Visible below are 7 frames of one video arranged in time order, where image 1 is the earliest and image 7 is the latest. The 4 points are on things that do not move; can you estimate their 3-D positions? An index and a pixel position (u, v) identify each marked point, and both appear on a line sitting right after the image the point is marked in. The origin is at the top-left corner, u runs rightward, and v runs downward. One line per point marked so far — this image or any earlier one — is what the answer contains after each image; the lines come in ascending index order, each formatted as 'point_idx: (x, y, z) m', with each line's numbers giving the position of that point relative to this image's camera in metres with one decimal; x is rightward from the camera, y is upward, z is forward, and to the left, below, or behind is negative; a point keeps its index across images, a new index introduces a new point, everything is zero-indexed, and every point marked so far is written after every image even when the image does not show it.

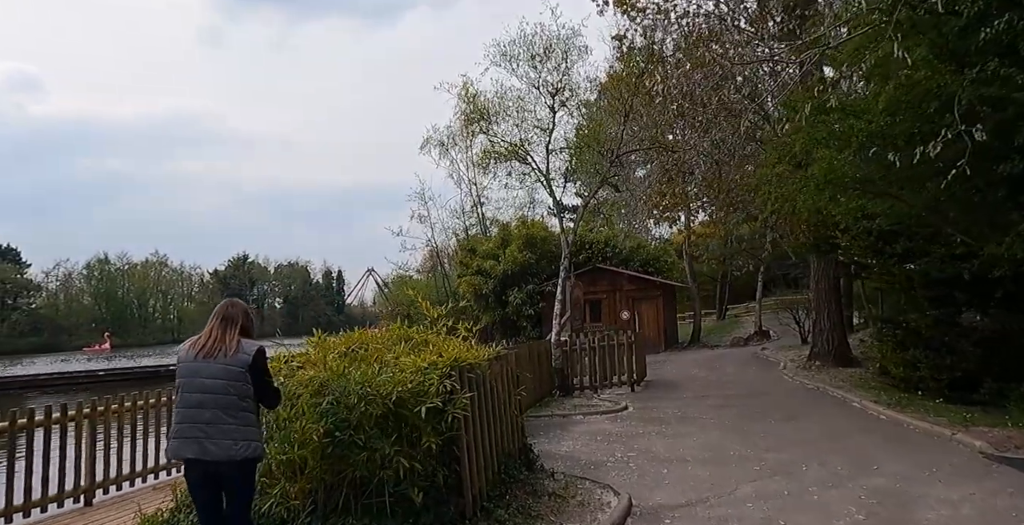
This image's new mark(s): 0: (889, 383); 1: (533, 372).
0: (+6.7, -2.2, +14.0) m
1: (+0.3, -2.0, +13.9) m
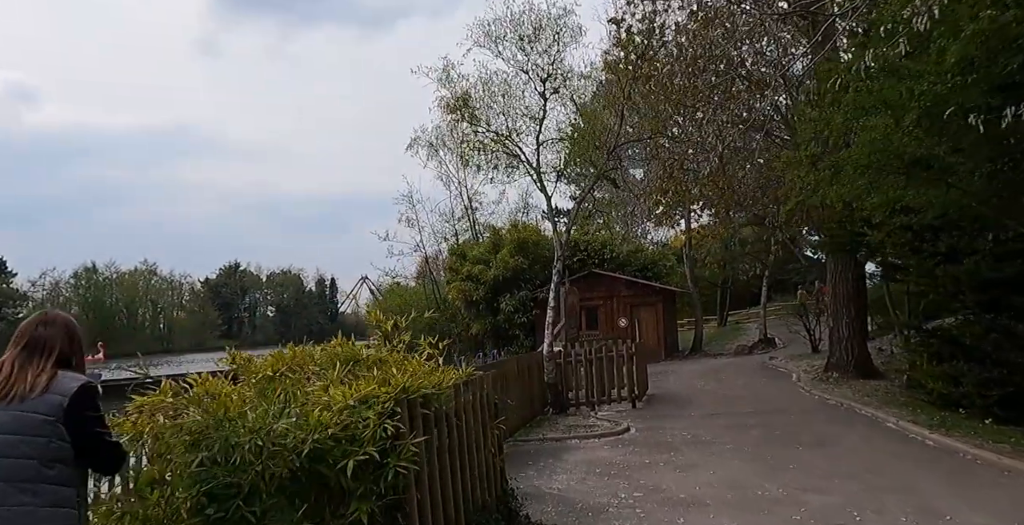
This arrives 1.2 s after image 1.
0: (+6.5, -2.2, +12.4) m
1: (+0.1, -2.0, +12.3) m
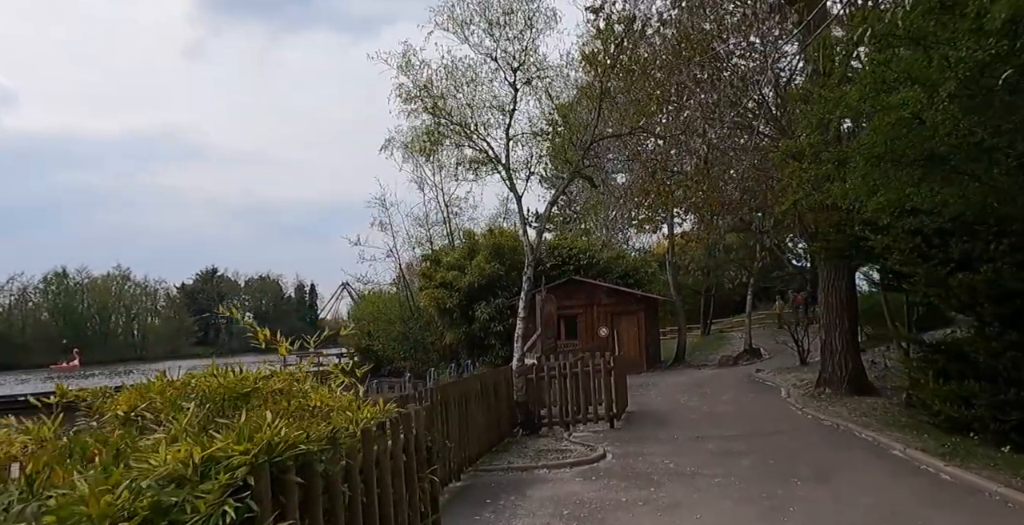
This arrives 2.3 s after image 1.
0: (+6.0, -2.3, +11.3) m
1: (-0.4, -2.1, +11.0) m
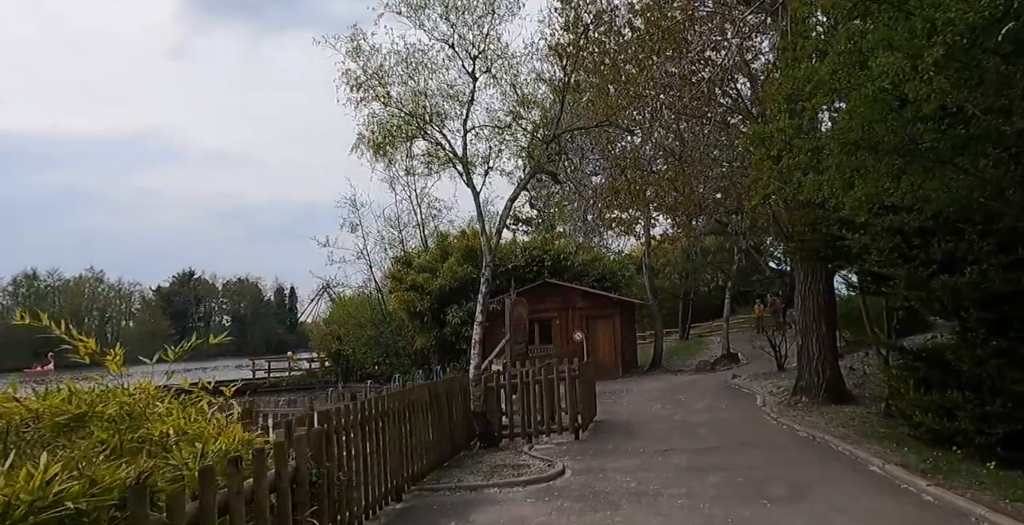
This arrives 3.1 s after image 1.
0: (+5.4, -2.3, +10.6) m
1: (-1.0, -2.1, +10.2) m
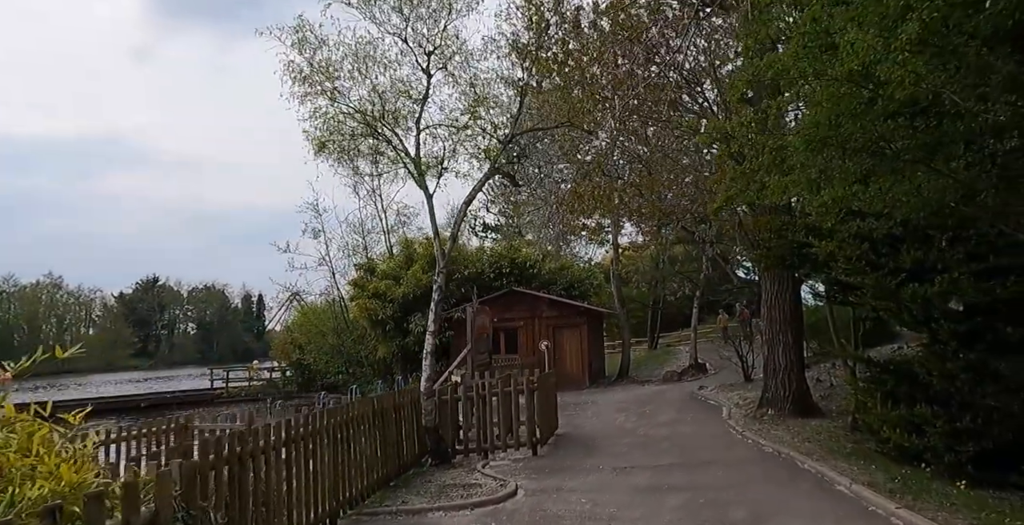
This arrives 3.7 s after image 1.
0: (+4.8, -2.5, +10.2) m
1: (-1.6, -2.2, +9.6) m
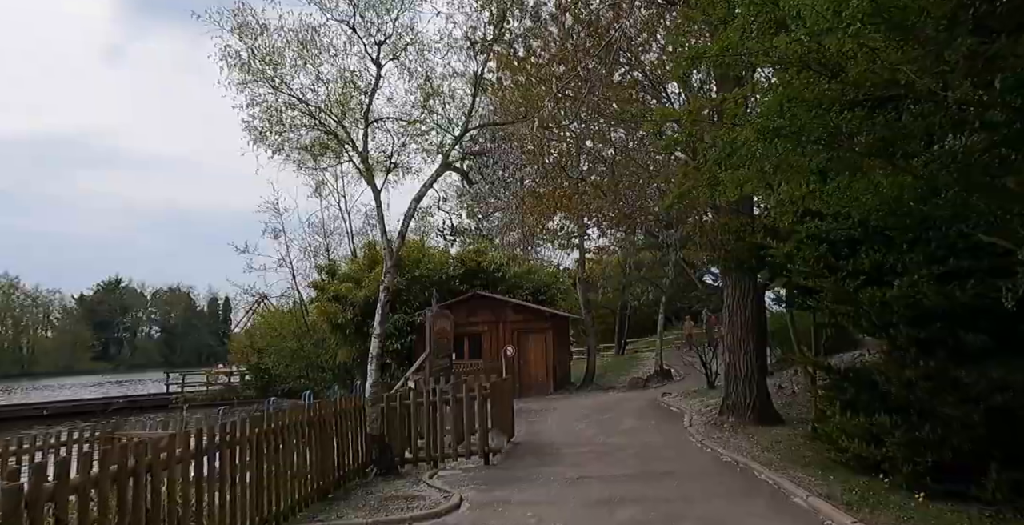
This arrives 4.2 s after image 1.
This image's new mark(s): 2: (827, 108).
0: (+4.1, -2.5, +9.9) m
1: (-2.2, -2.2, +9.1) m
2: (+2.4, +1.1, +5.9) m
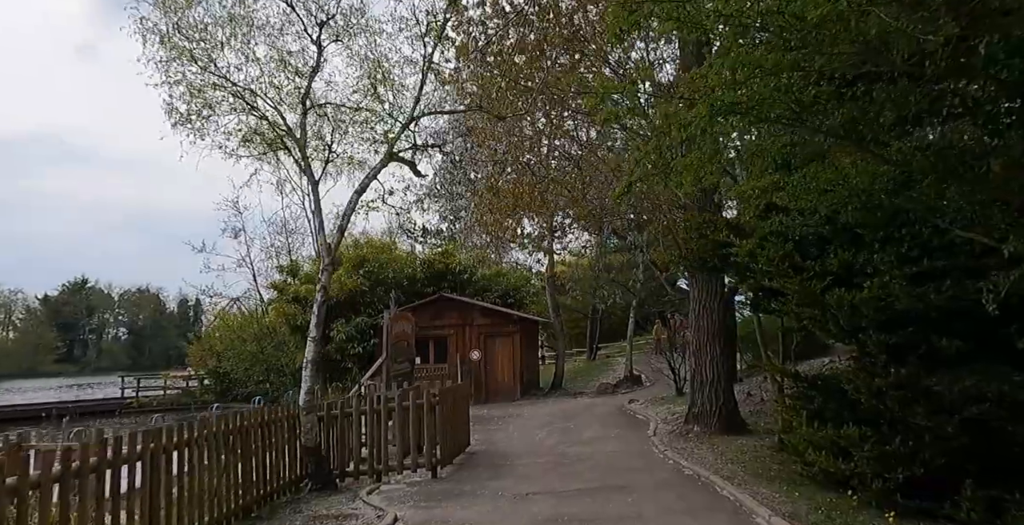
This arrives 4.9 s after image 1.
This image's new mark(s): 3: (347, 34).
0: (+3.5, -2.5, +9.3) m
1: (-2.9, -2.1, +8.3) m
2: (+1.9, +1.1, +5.2) m
3: (-2.2, +3.1, +10.6) m
